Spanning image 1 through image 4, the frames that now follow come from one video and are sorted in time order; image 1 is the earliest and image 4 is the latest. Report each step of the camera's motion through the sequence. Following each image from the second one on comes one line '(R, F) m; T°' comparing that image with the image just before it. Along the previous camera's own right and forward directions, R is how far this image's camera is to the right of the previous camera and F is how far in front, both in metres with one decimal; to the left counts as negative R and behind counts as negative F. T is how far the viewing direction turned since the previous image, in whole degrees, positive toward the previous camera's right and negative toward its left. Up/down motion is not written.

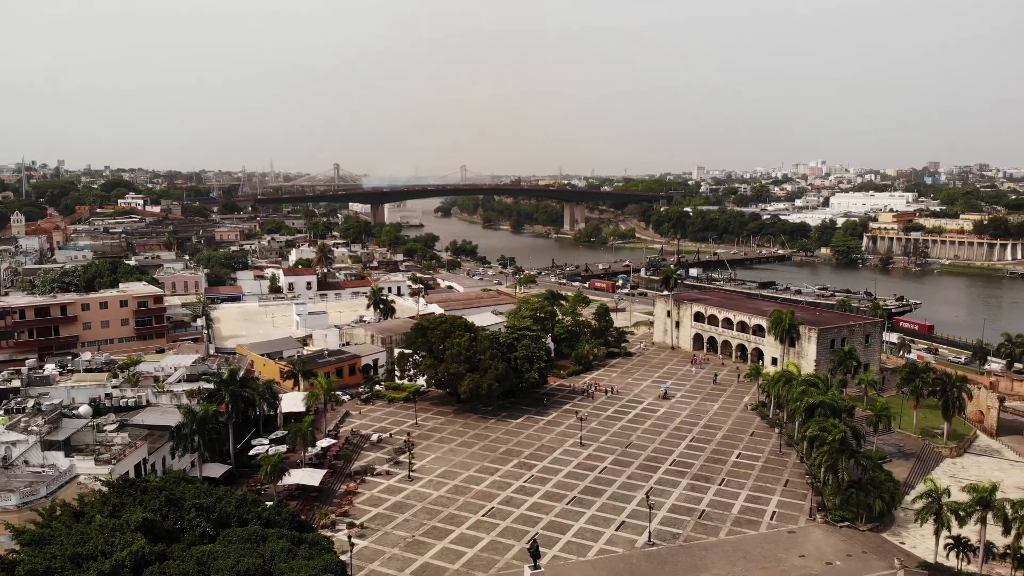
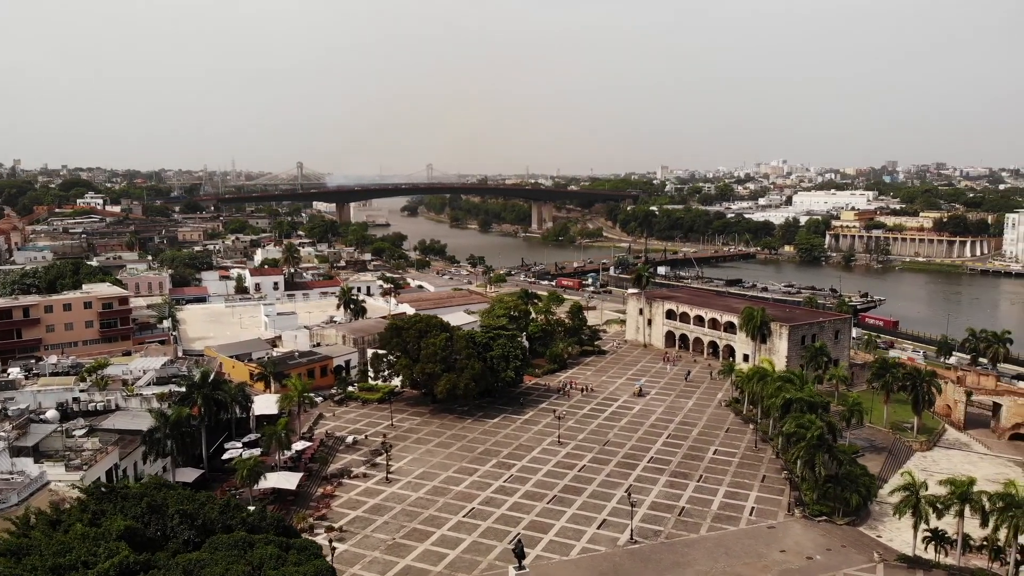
(-0.6, +0.3) m; +3°
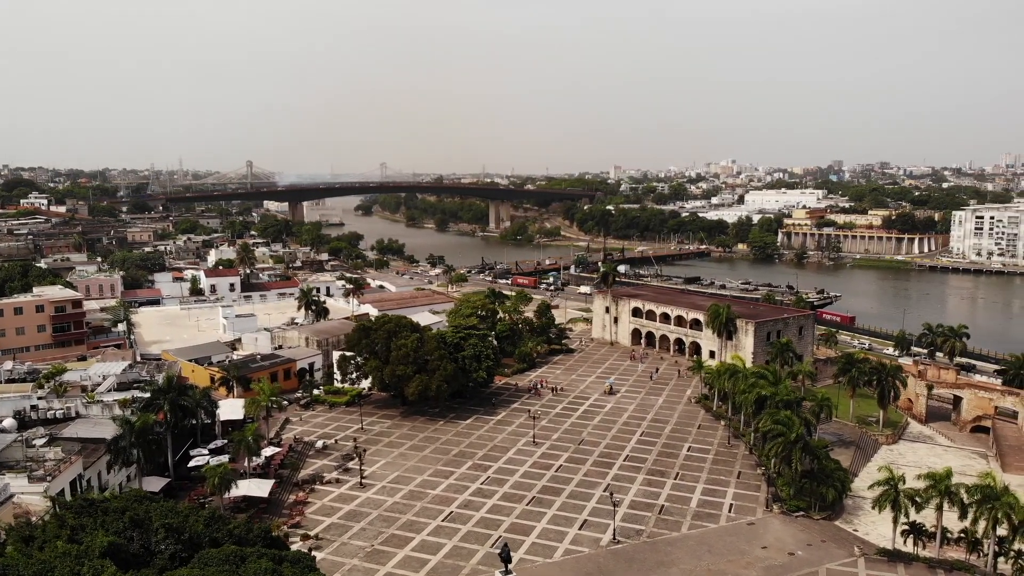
(-1.0, +0.5) m; +3°
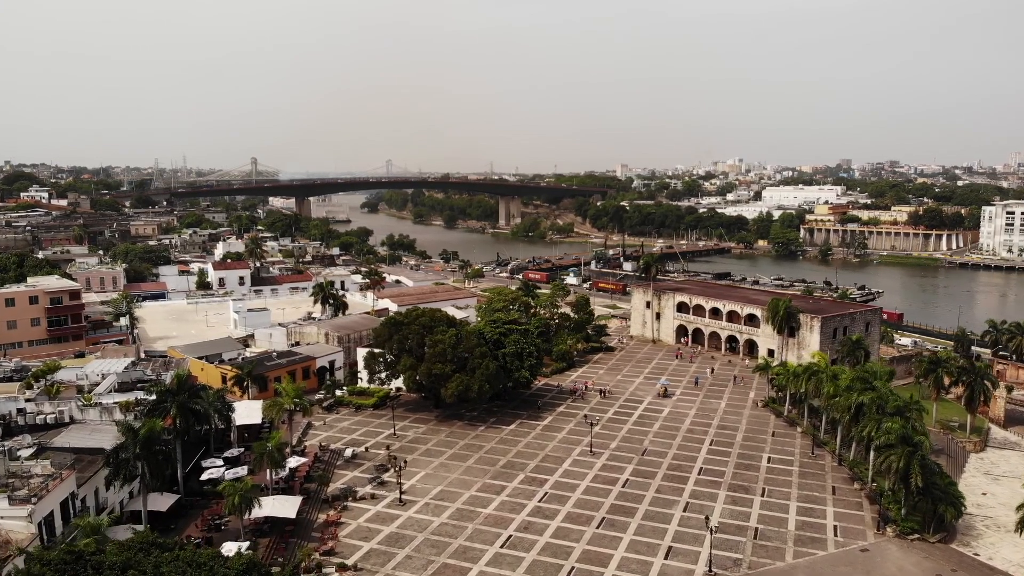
(-2.4, +4.6) m; 0°
